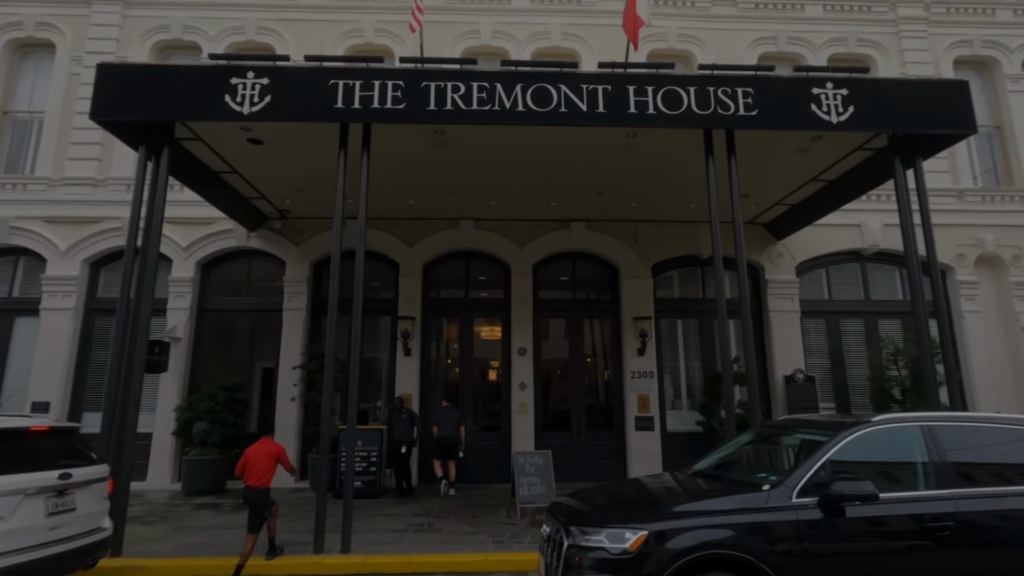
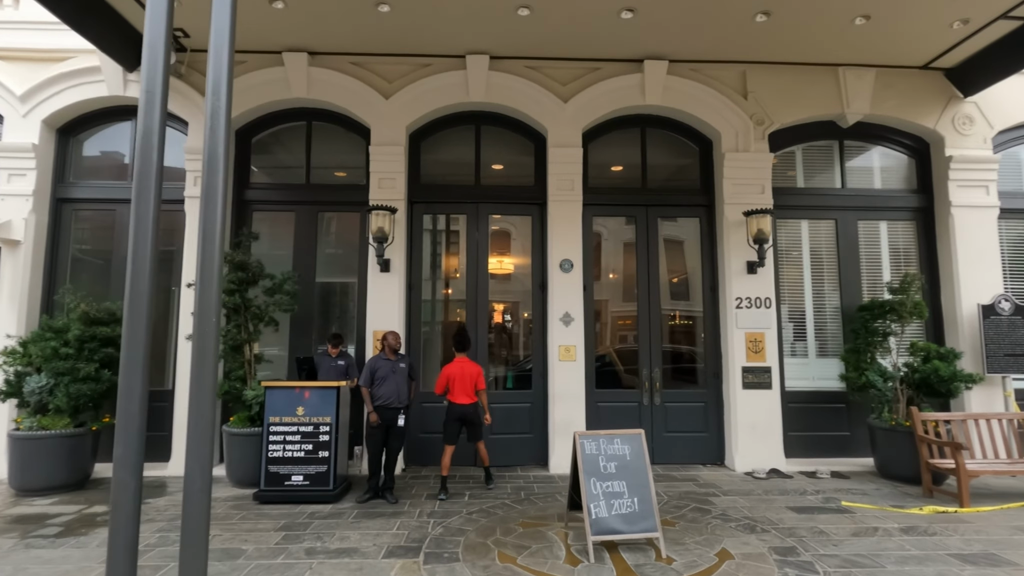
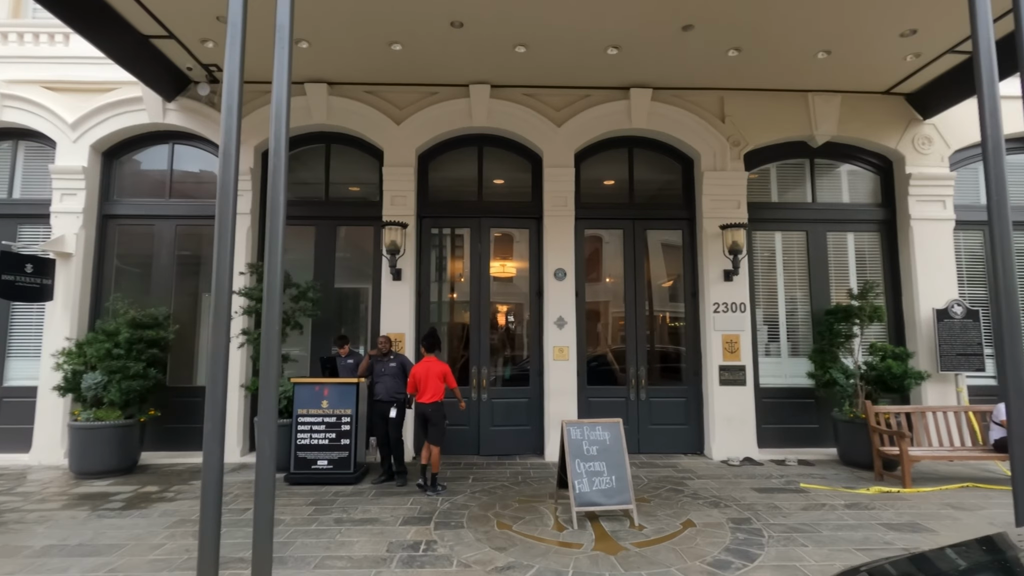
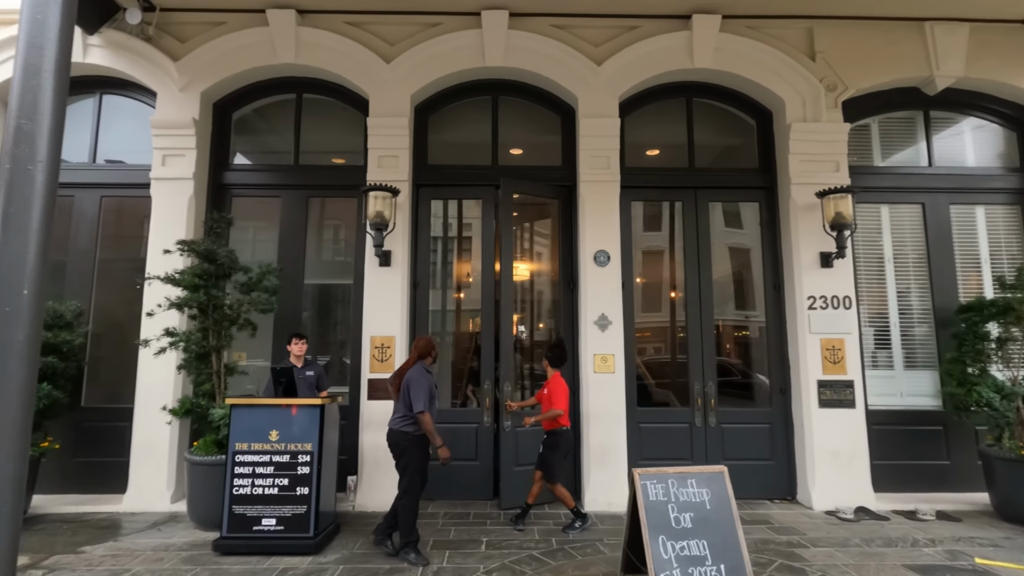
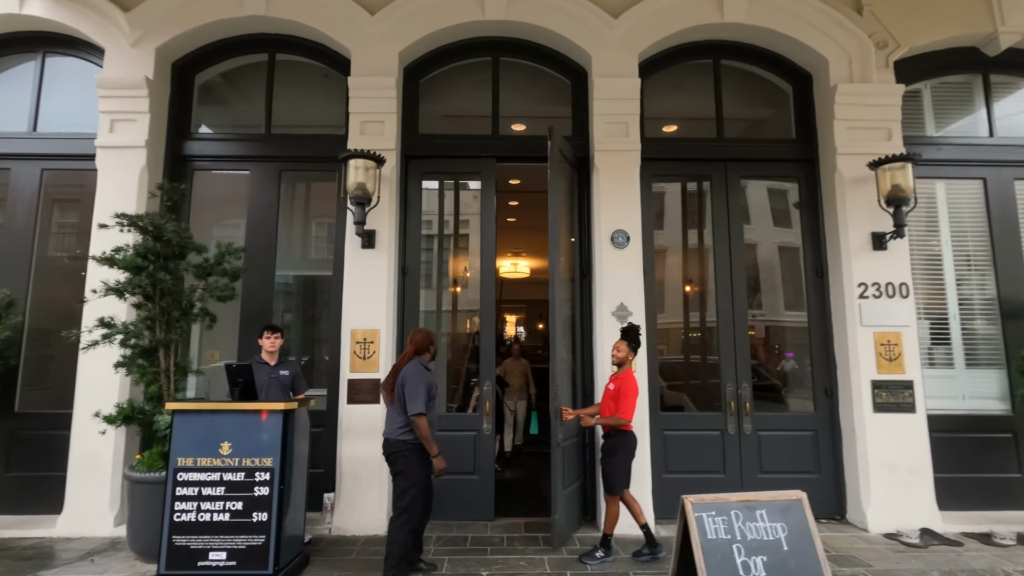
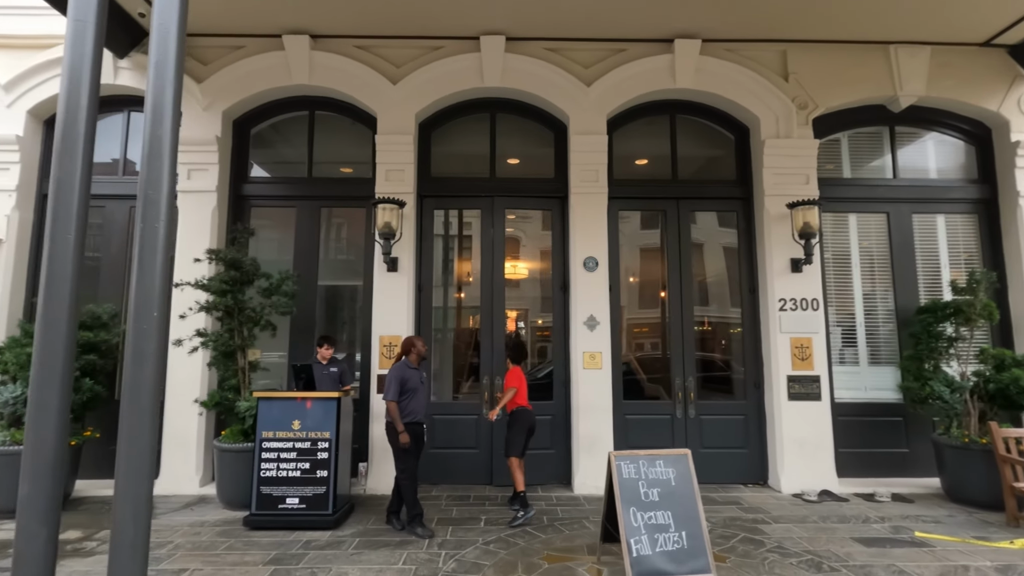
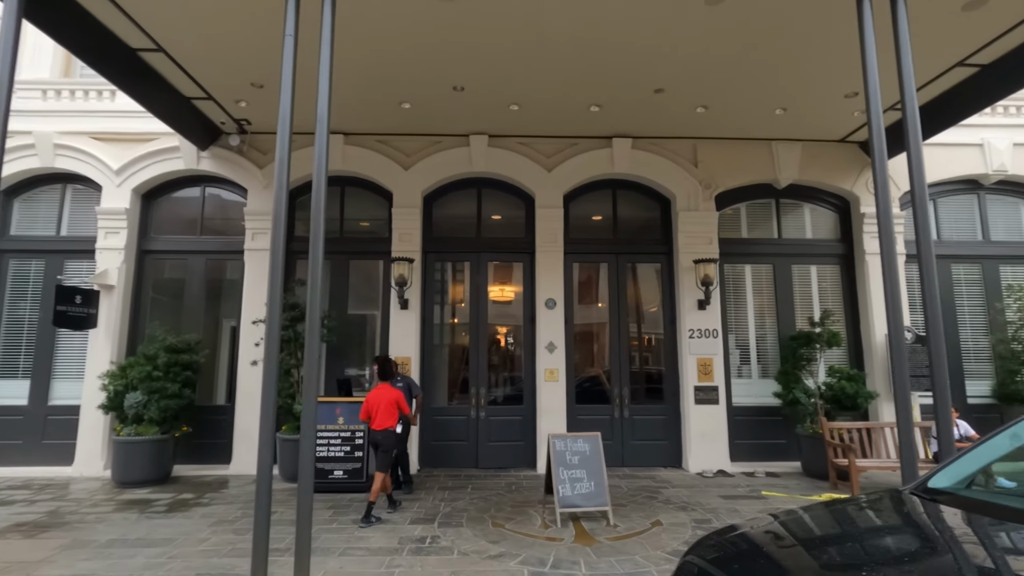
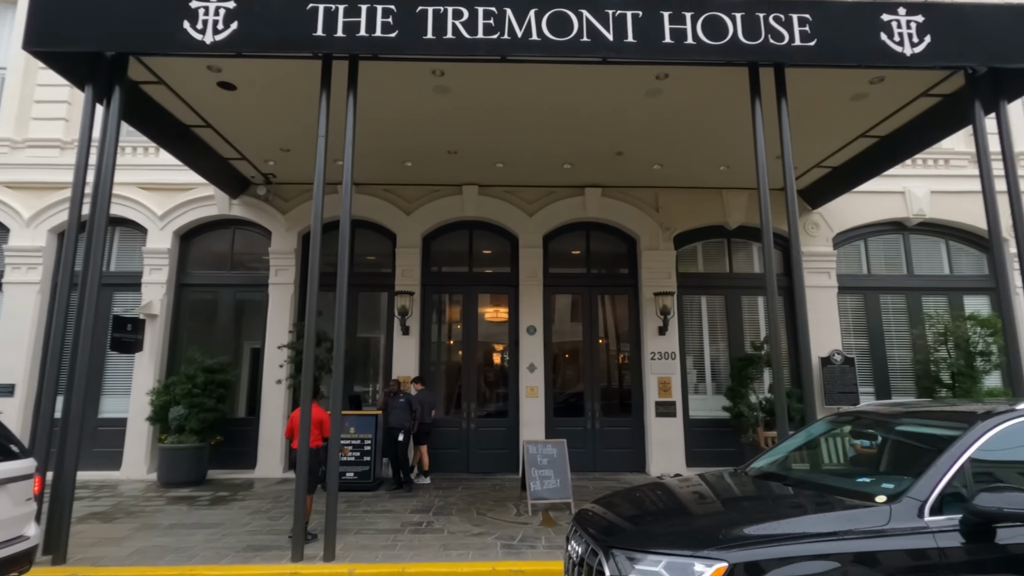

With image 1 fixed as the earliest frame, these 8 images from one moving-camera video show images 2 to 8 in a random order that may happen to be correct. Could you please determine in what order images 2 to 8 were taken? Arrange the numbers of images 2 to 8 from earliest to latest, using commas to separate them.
8, 7, 3, 2, 6, 4, 5
